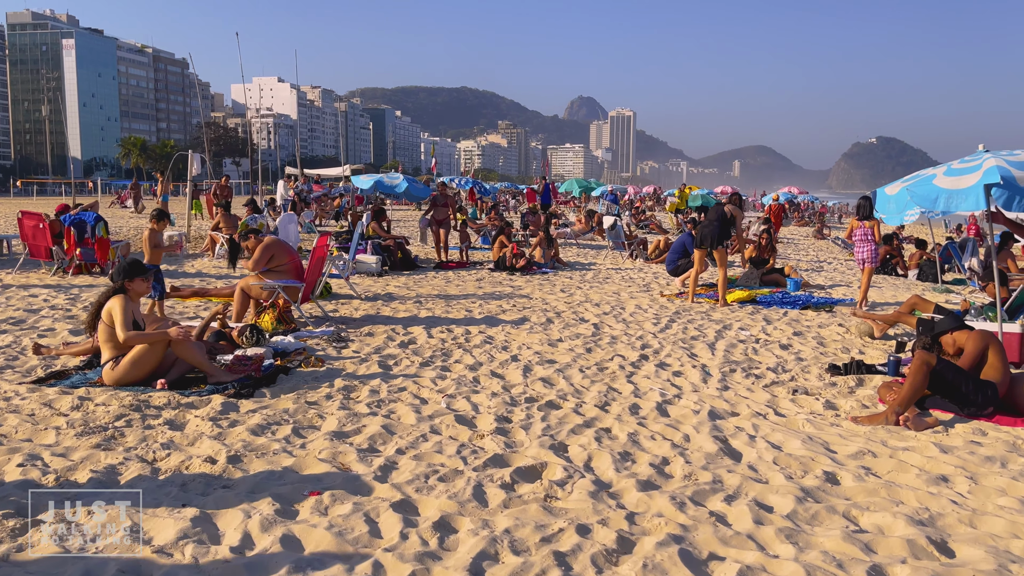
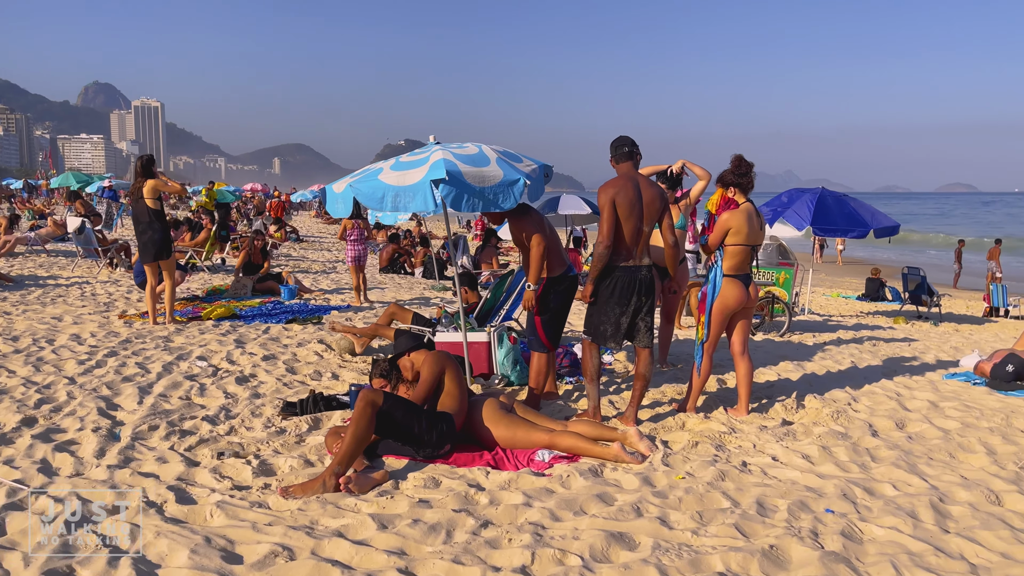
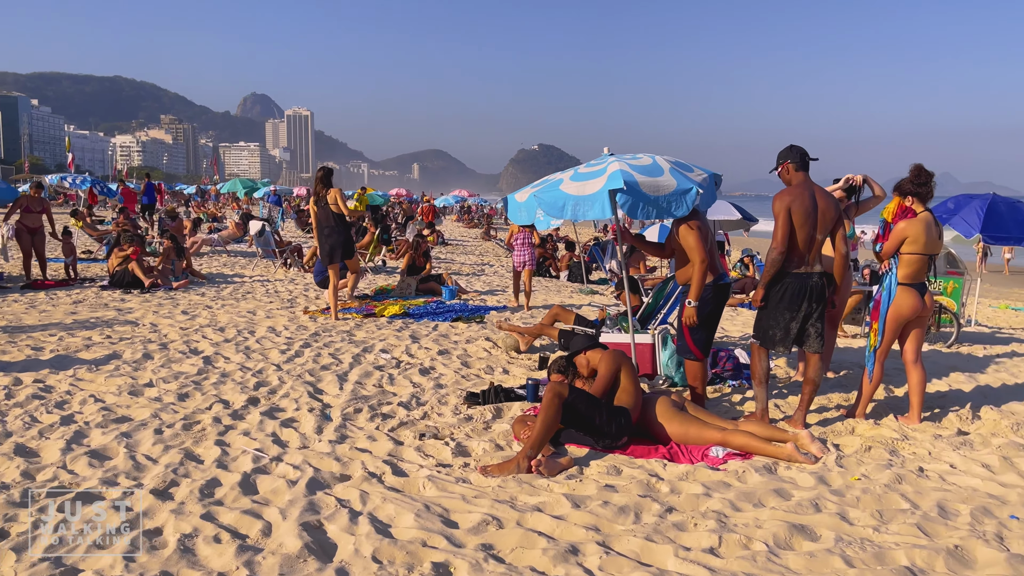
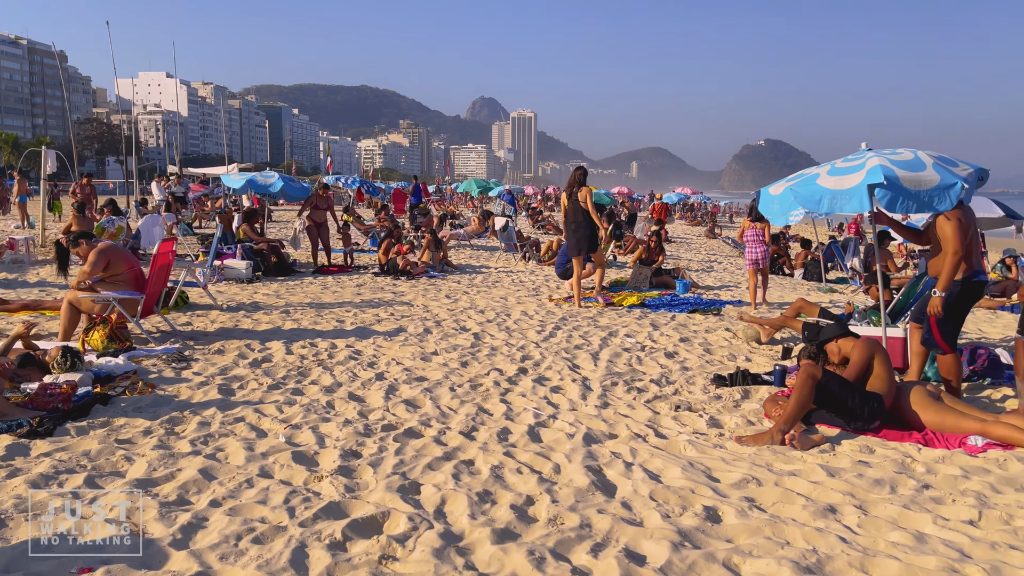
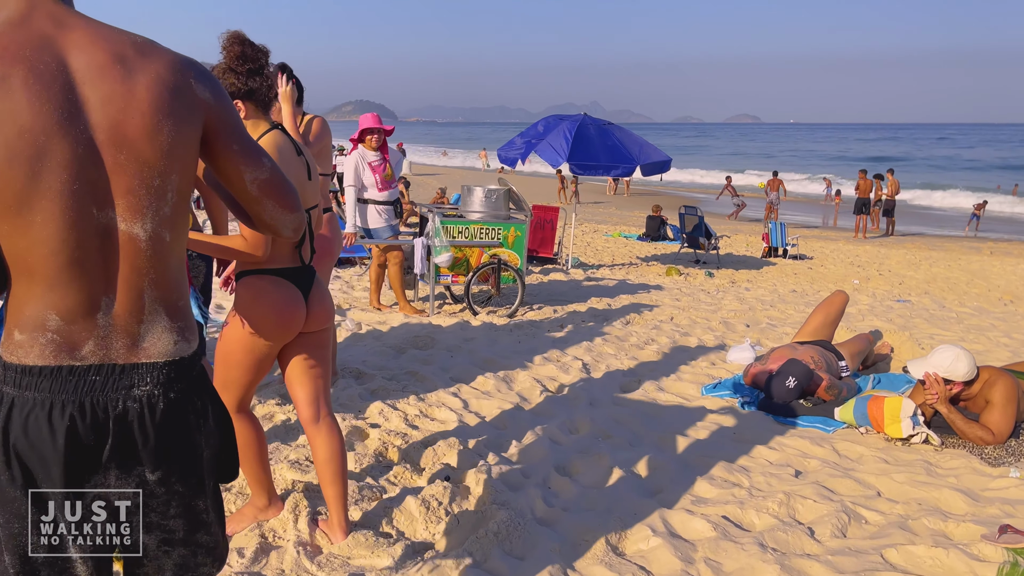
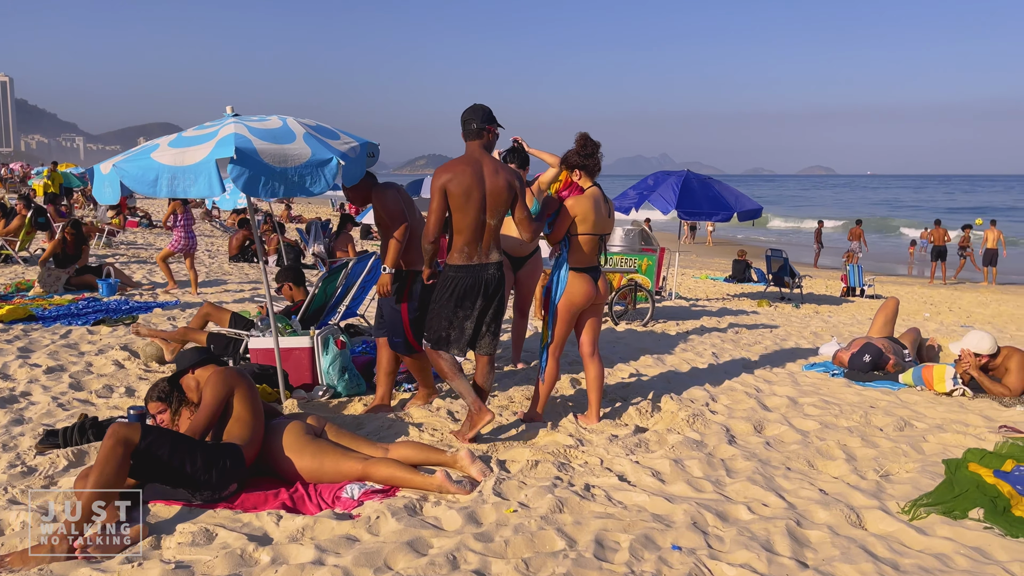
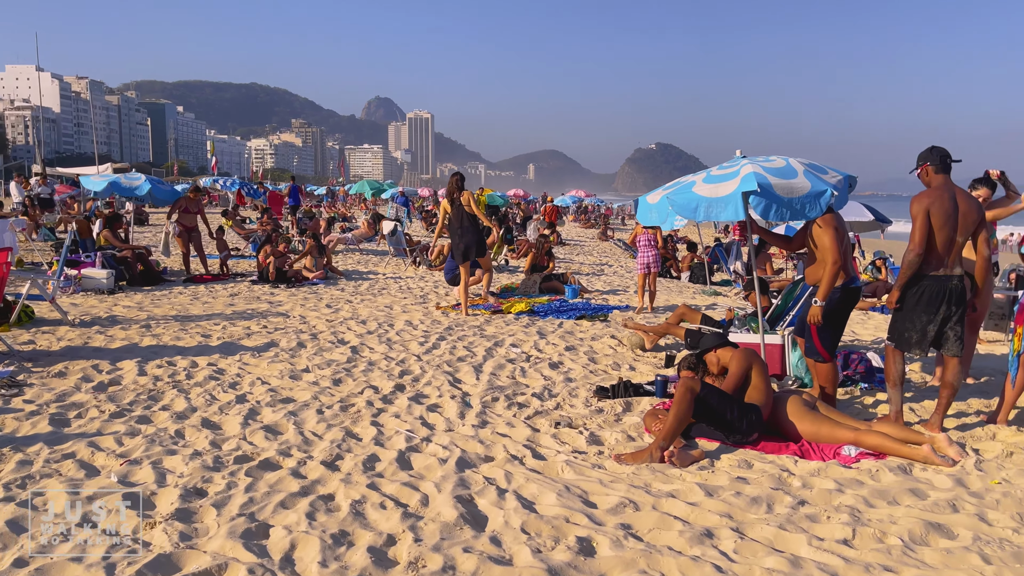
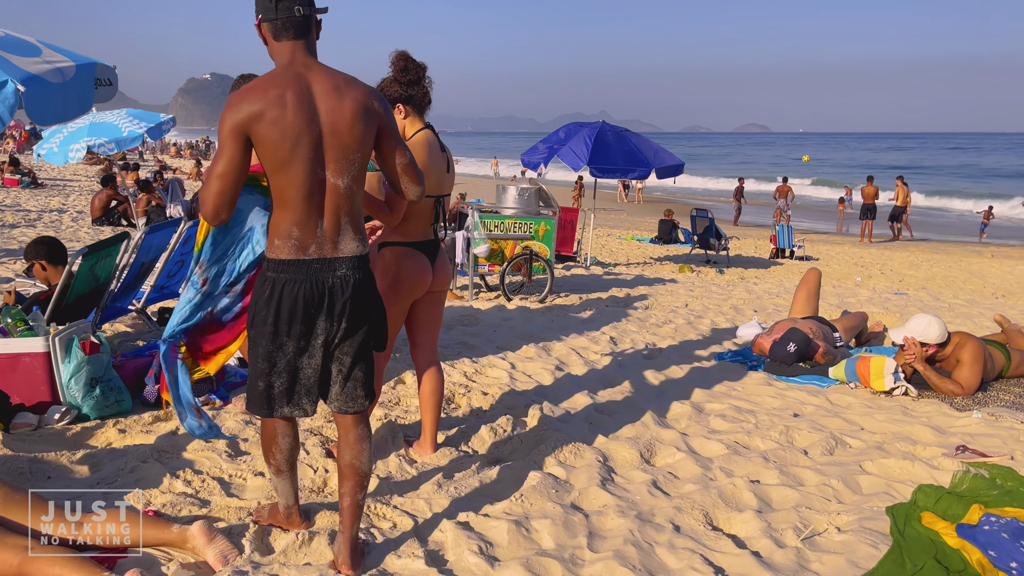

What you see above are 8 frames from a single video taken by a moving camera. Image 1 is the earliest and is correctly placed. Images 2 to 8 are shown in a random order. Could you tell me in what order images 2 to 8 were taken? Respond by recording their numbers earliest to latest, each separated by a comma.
4, 7, 3, 2, 6, 8, 5
